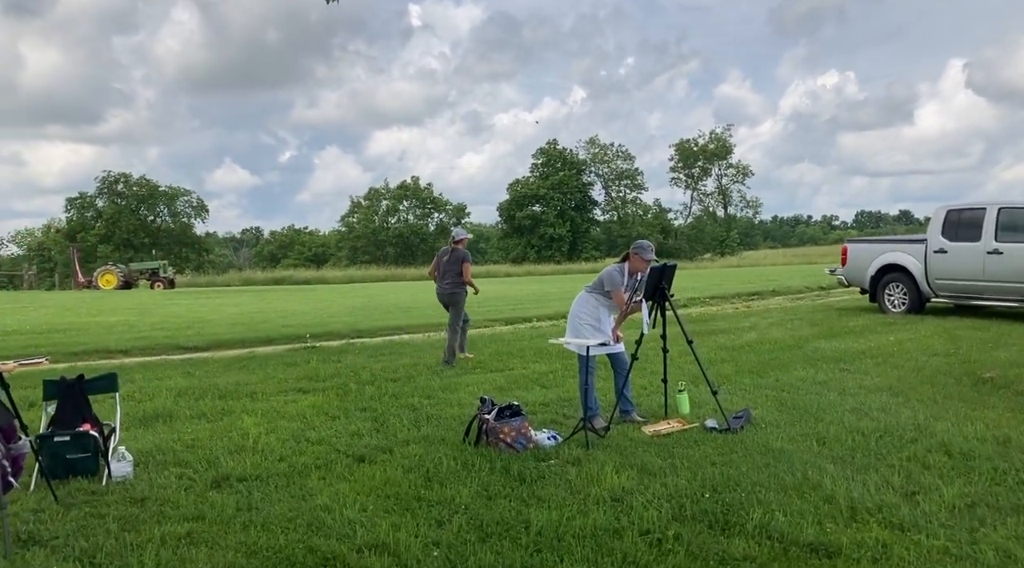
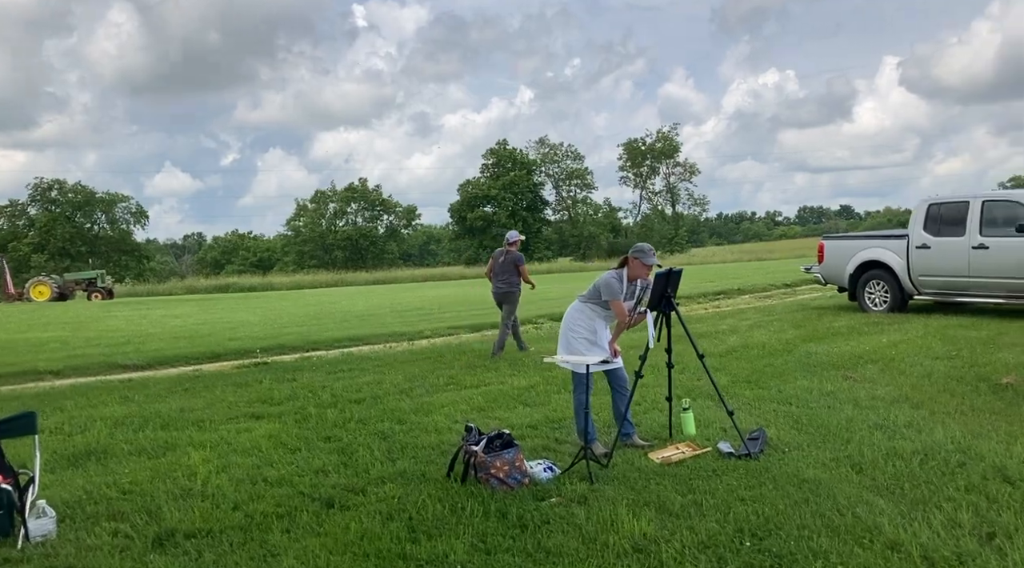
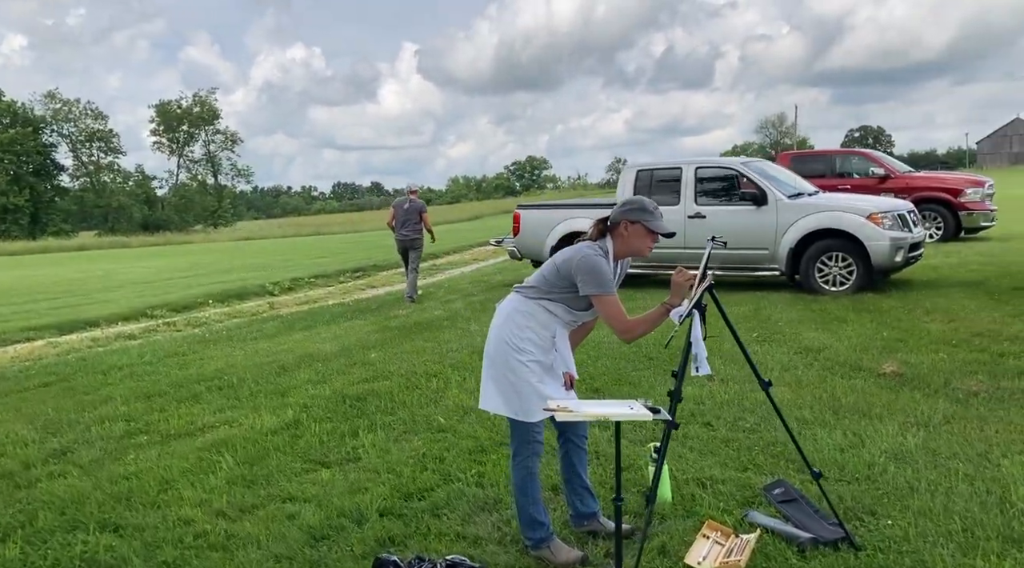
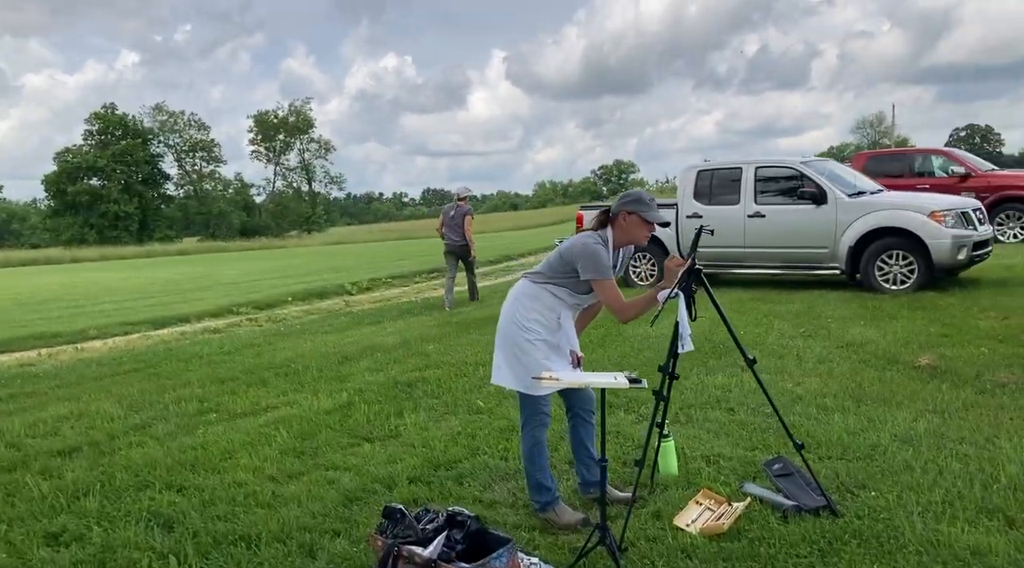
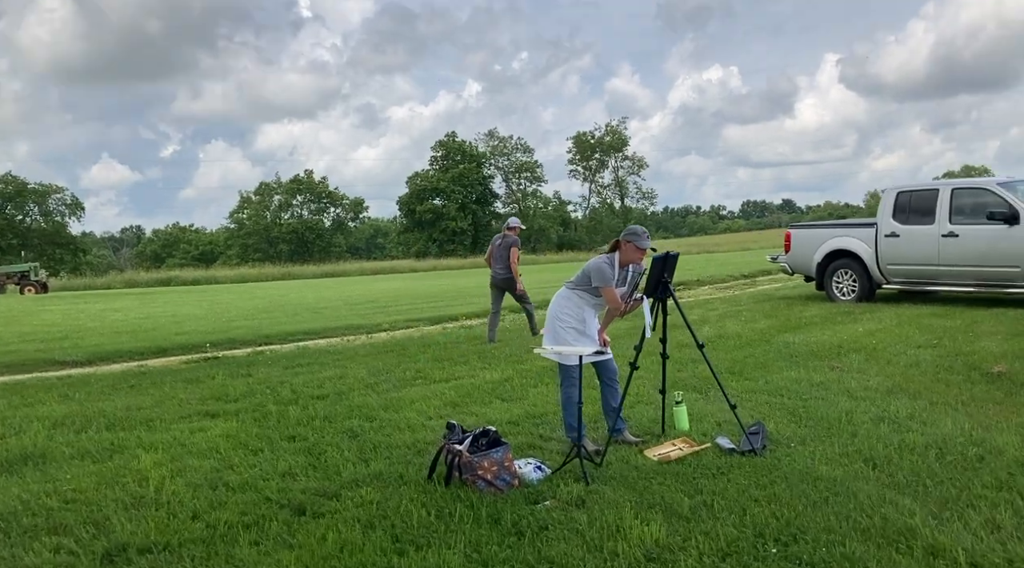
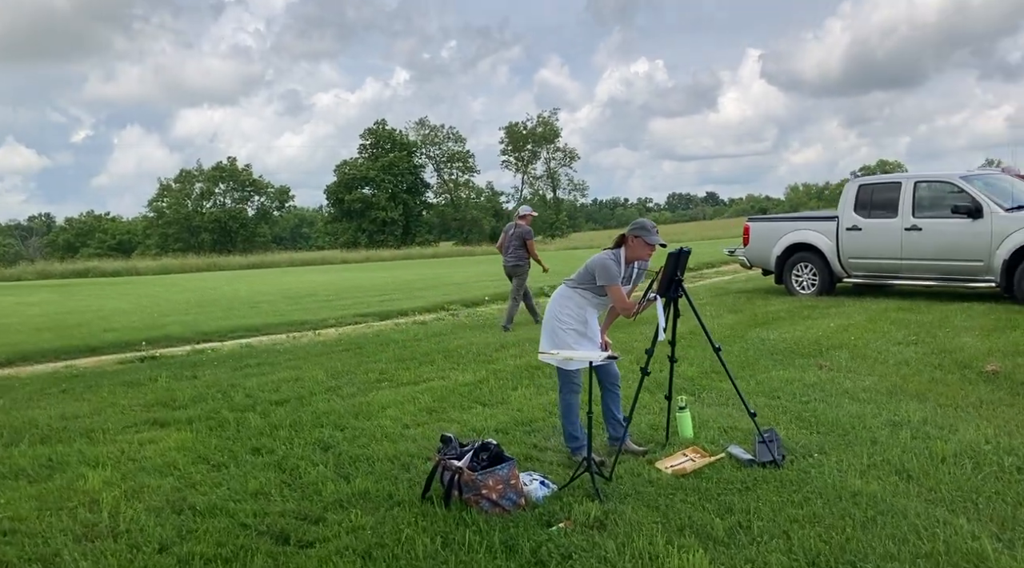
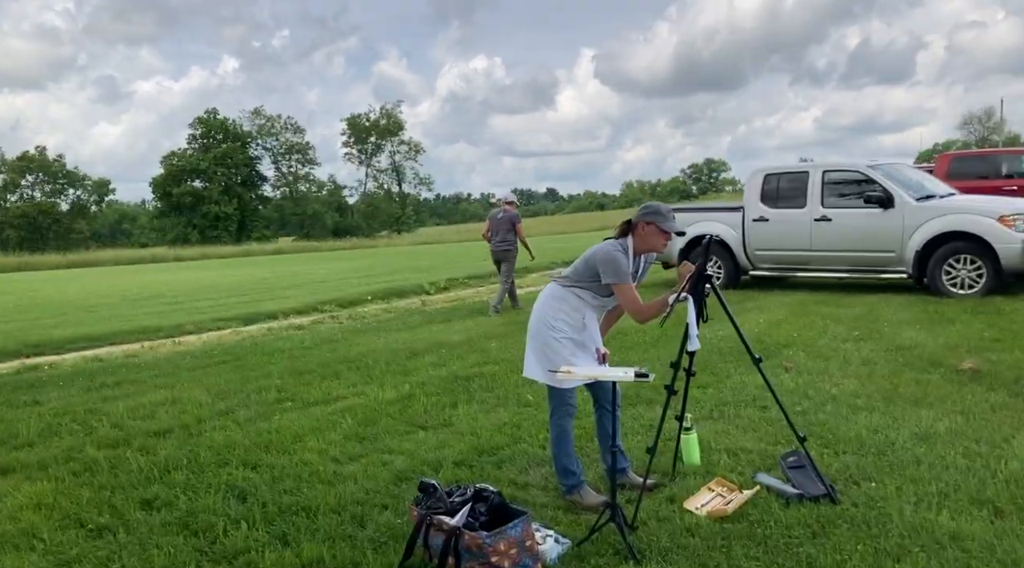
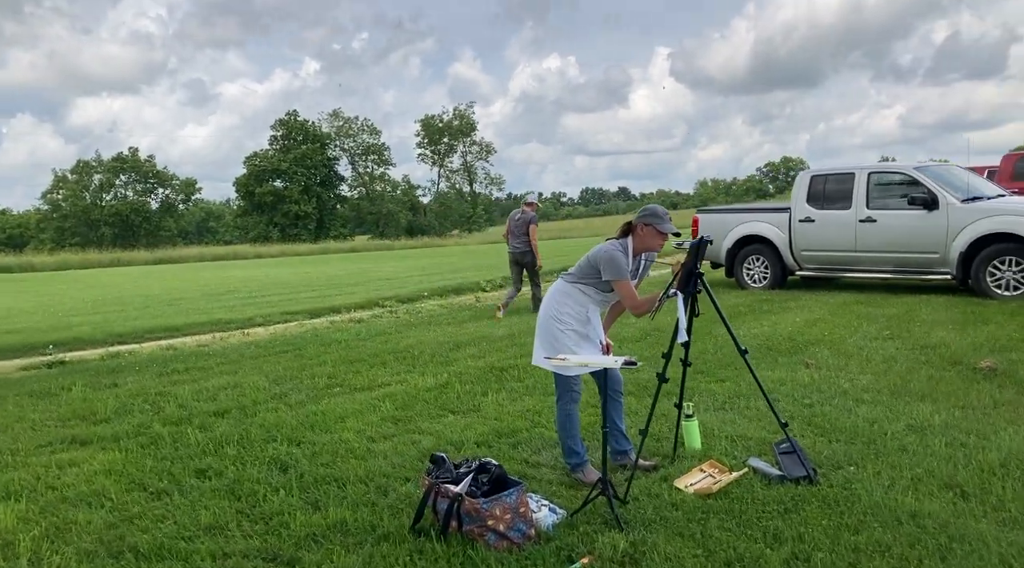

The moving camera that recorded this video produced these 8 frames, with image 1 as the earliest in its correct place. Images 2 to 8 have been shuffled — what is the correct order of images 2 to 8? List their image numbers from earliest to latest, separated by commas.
2, 5, 6, 8, 7, 4, 3
